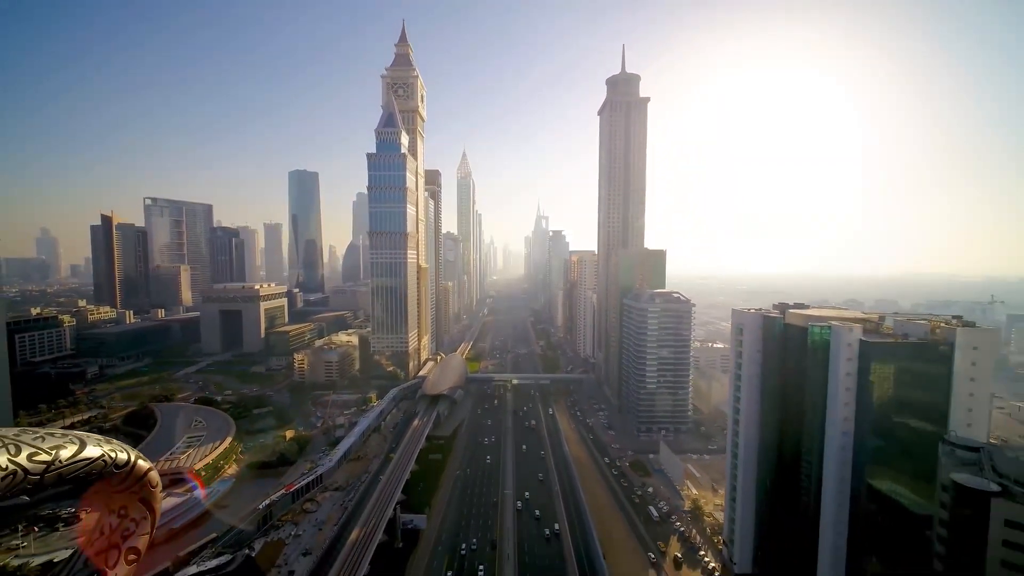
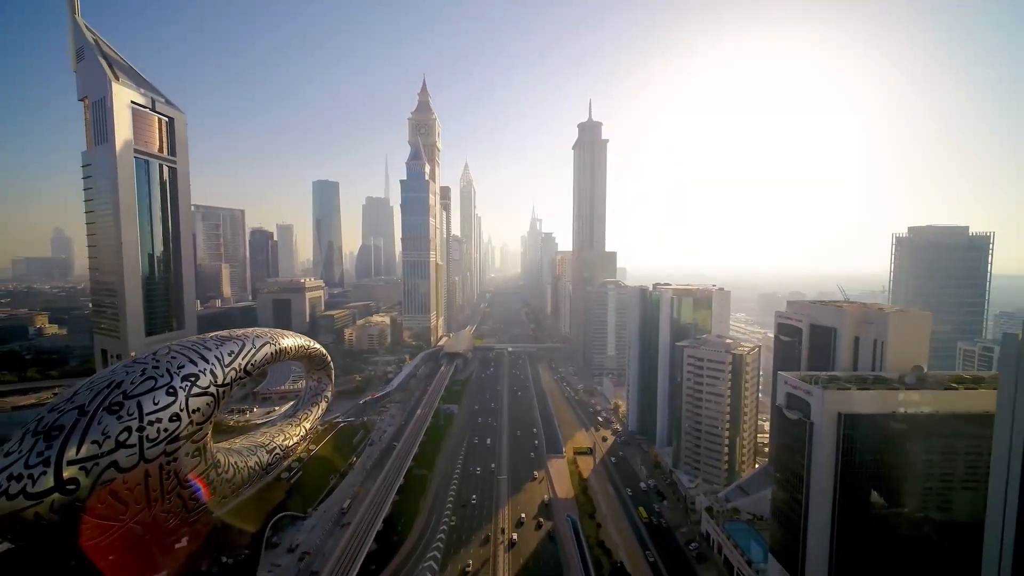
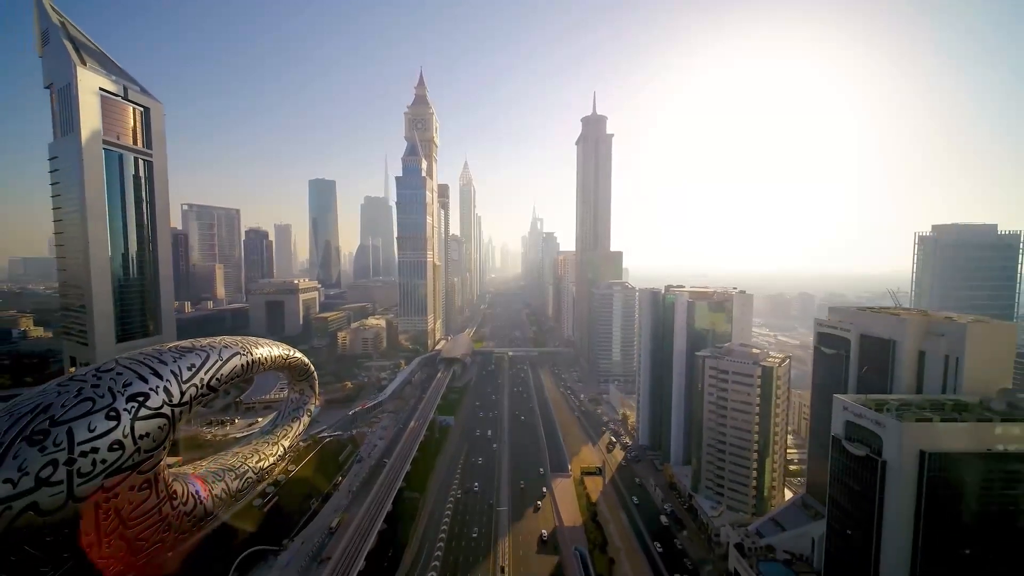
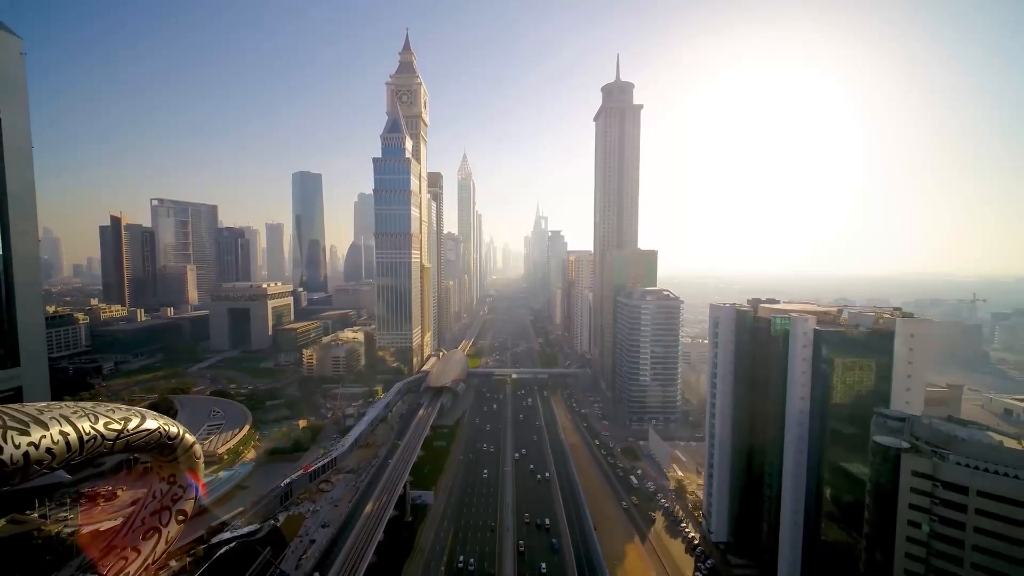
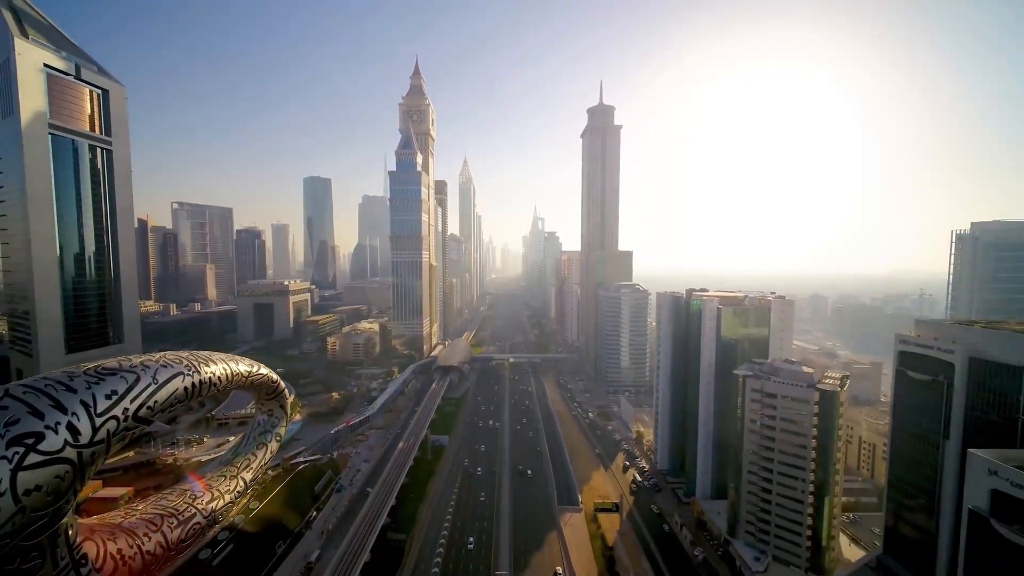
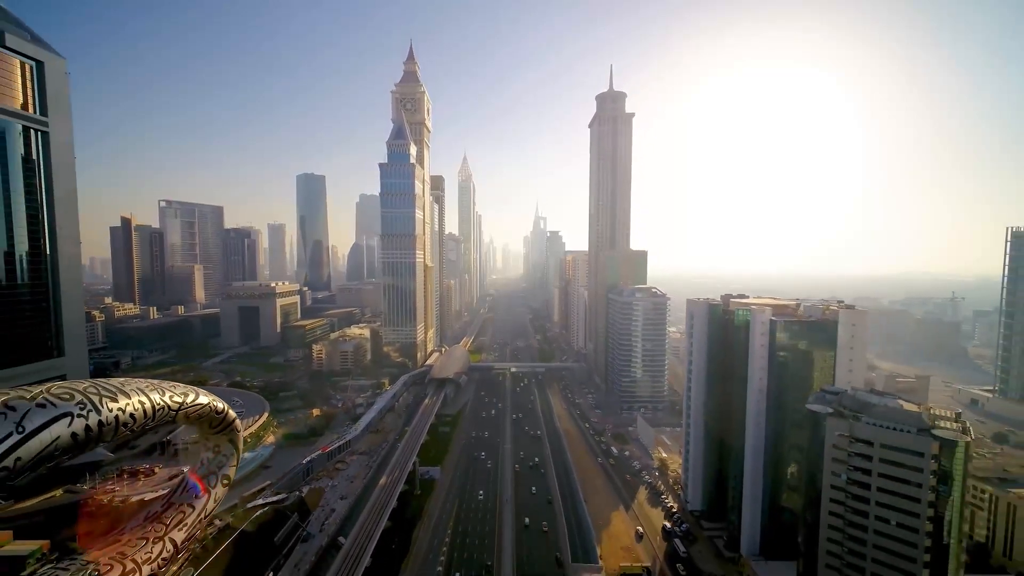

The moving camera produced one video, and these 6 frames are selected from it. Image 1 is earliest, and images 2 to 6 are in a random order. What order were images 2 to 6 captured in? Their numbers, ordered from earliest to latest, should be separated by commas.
4, 6, 5, 3, 2
